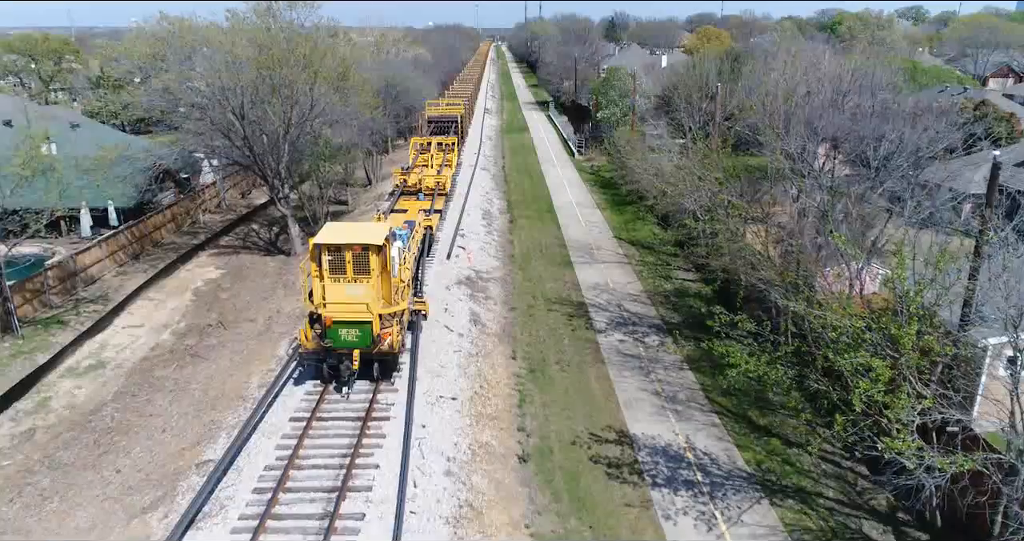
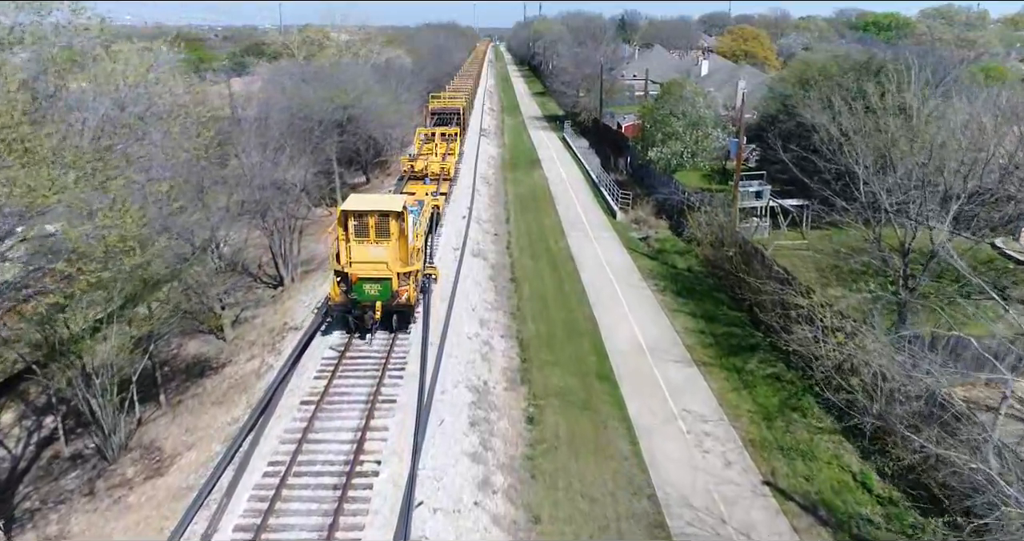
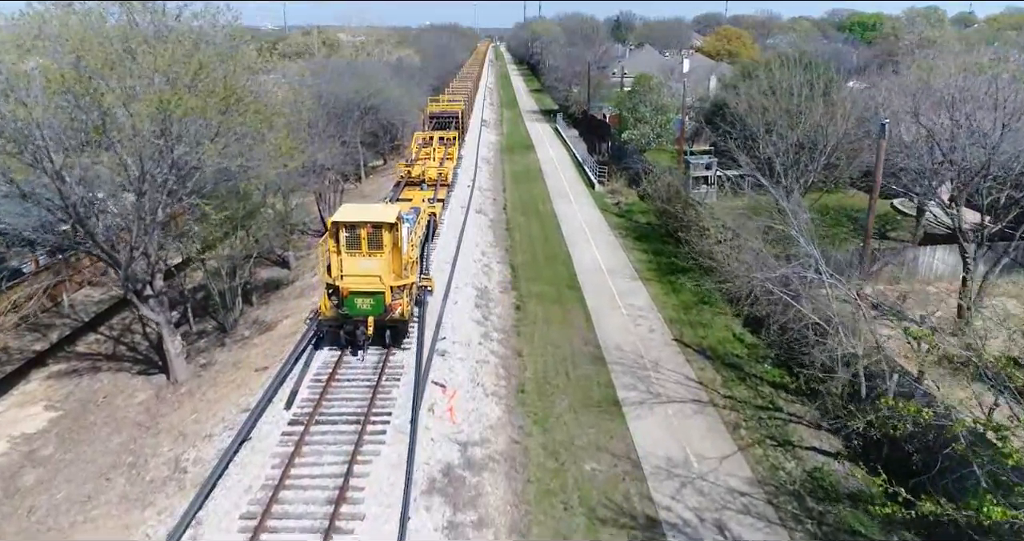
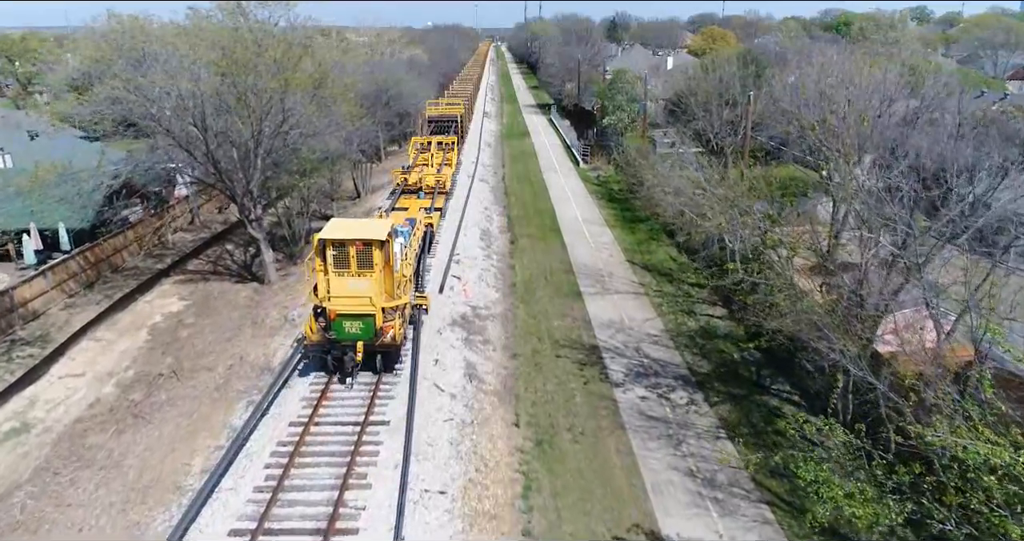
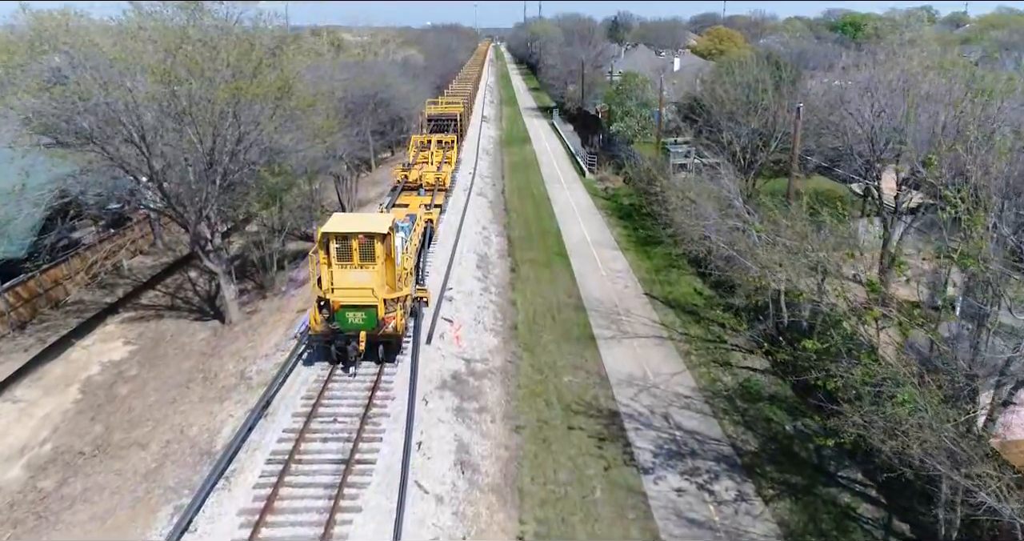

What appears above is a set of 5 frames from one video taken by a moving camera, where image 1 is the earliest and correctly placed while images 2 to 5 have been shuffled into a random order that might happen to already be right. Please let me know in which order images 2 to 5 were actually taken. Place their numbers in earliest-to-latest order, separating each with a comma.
4, 5, 3, 2
